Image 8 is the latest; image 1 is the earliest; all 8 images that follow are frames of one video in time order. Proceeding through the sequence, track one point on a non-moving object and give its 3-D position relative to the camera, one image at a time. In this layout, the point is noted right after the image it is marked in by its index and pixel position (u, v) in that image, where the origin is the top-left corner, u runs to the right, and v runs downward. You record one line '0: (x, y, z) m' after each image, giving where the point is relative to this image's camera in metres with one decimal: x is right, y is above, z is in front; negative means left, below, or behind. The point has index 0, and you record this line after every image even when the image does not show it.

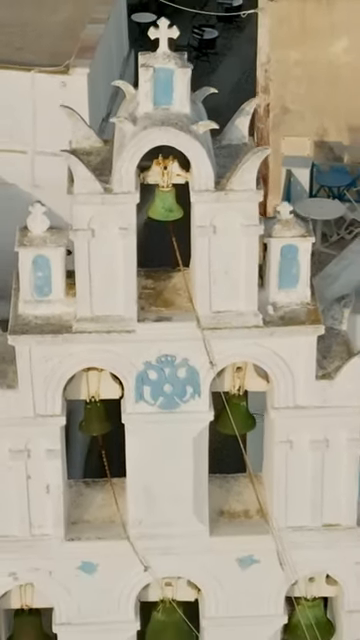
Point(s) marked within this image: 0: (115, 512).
0: (-0.3, -1.0, +8.7) m
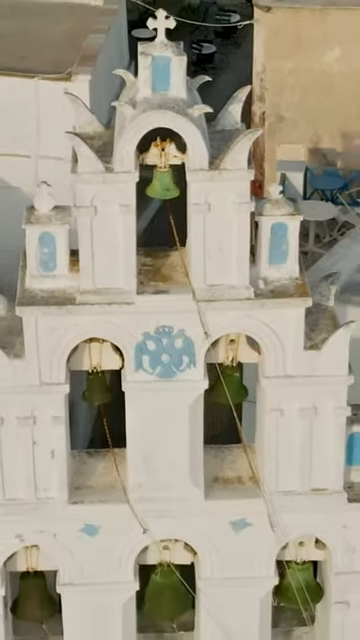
0: (-0.4, -0.9, +9.2) m
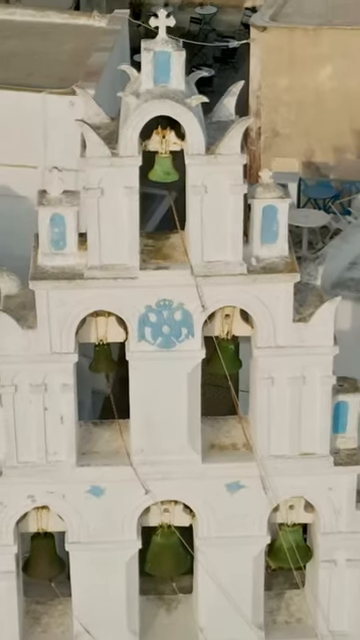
0: (-0.4, -0.7, +10.0) m
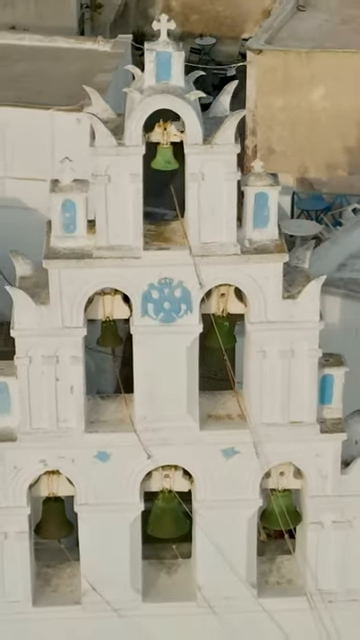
0: (-0.4, -0.6, +10.9) m
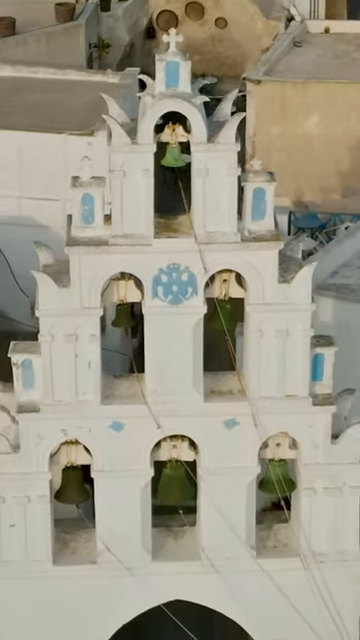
0: (-0.3, -0.5, +12.2) m
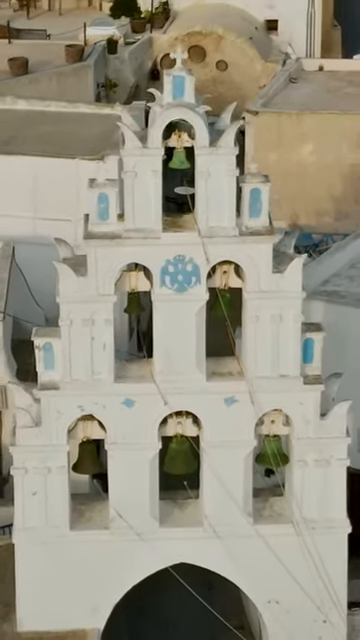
0: (-0.3, -0.4, +13.6) m
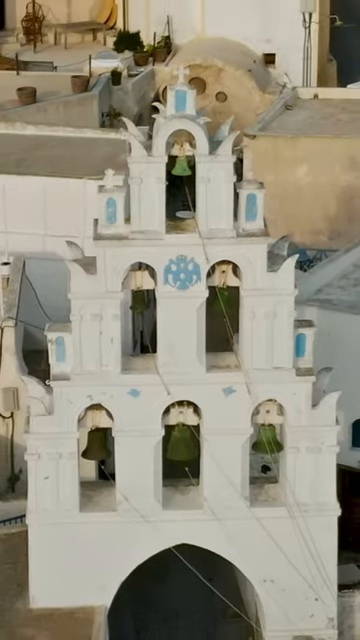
0: (-0.3, -0.4, +14.7) m
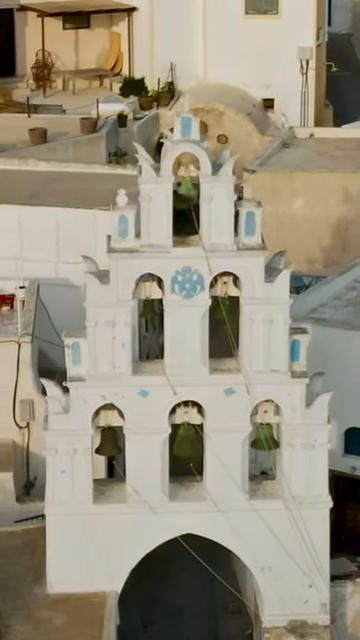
0: (-0.2, -0.4, +16.1) m
